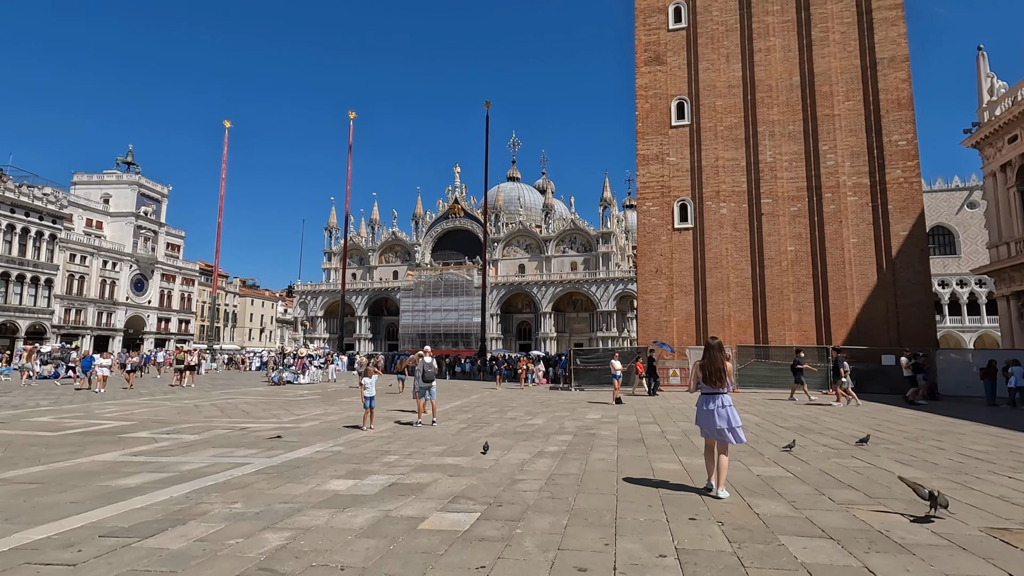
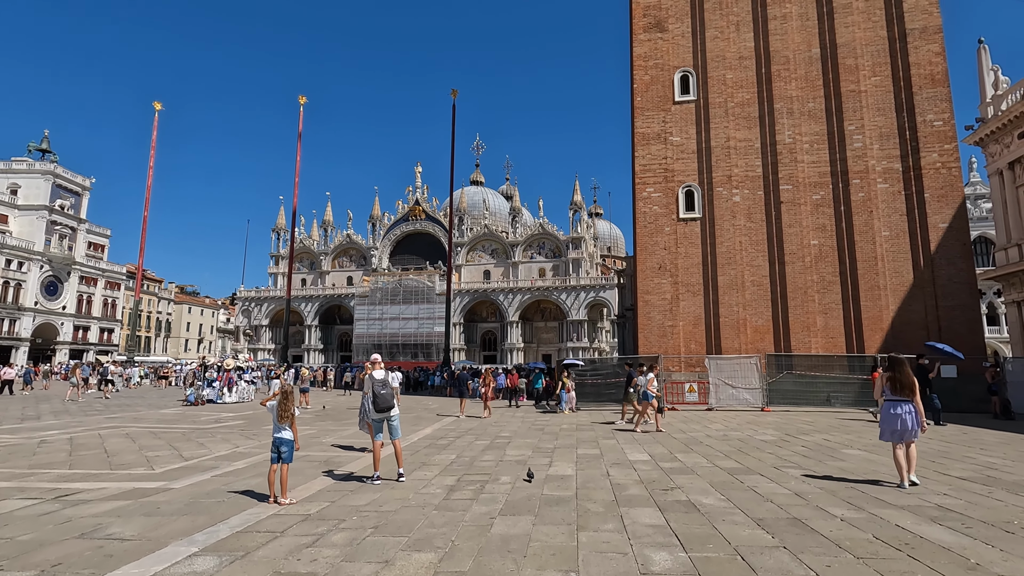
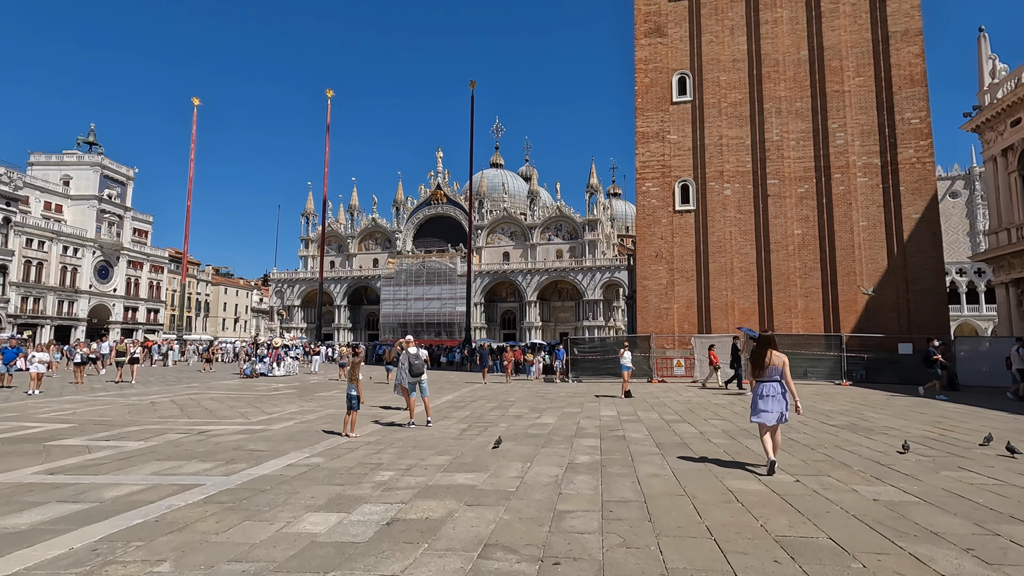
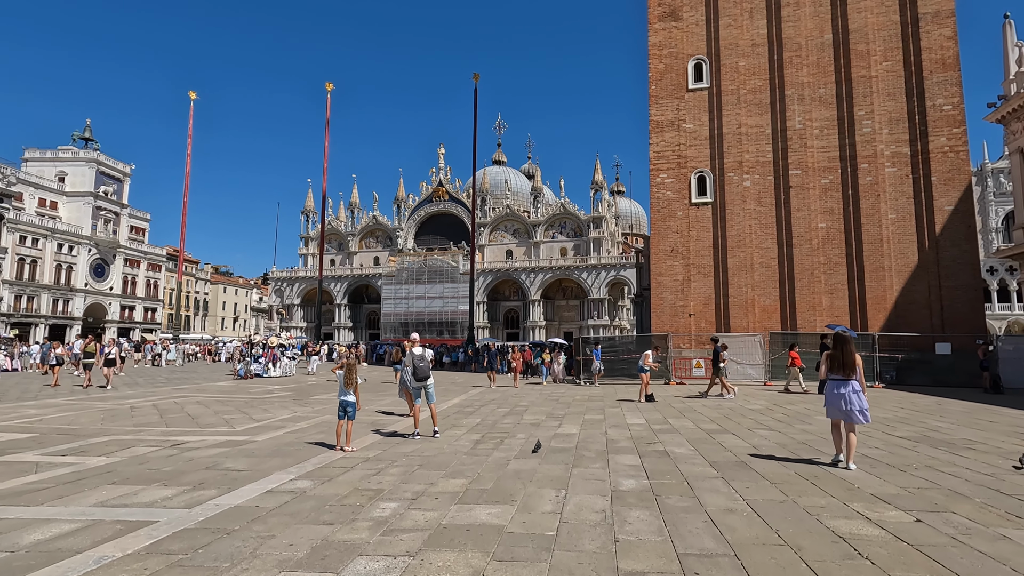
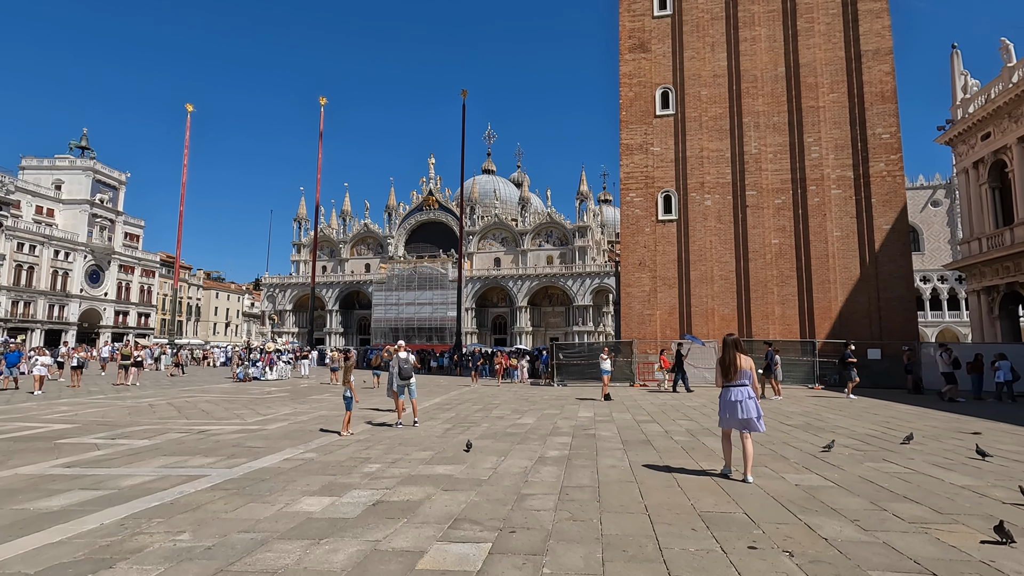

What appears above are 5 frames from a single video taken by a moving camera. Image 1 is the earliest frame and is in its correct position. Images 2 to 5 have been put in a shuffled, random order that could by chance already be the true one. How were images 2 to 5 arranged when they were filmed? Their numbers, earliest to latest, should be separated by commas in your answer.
5, 3, 4, 2
